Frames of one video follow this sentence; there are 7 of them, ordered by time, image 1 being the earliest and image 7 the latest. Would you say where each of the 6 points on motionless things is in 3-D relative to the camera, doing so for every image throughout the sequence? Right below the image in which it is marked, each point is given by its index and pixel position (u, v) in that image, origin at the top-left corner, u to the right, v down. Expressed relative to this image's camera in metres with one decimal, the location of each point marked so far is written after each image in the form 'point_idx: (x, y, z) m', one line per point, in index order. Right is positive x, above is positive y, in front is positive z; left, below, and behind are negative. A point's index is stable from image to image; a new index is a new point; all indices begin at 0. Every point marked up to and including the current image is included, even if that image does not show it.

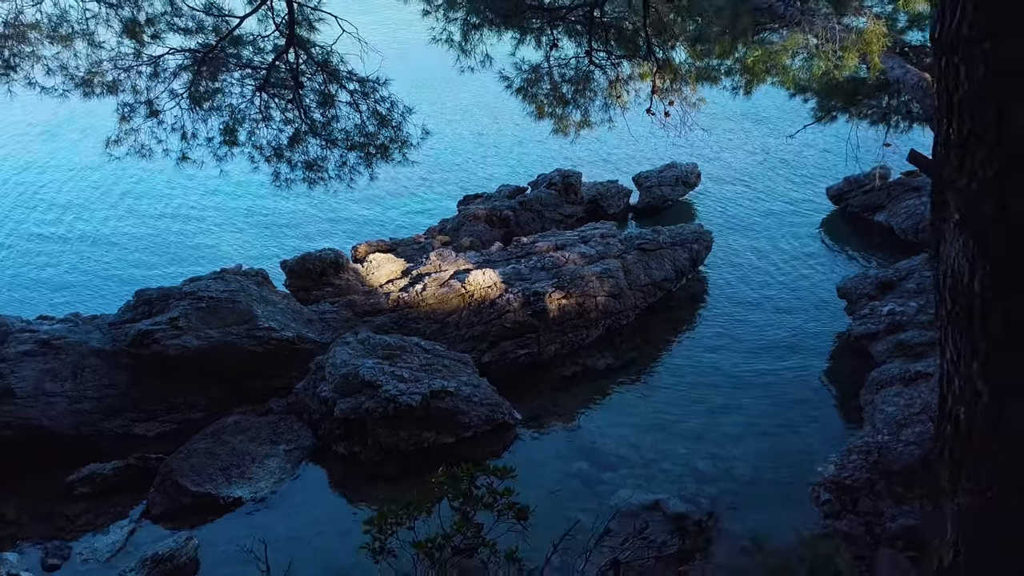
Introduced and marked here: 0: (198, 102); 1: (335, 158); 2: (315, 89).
0: (-1.2, +0.7, +3.4) m
1: (-0.7, +0.5, +3.5) m
2: (-0.7, +0.8, +3.4) m
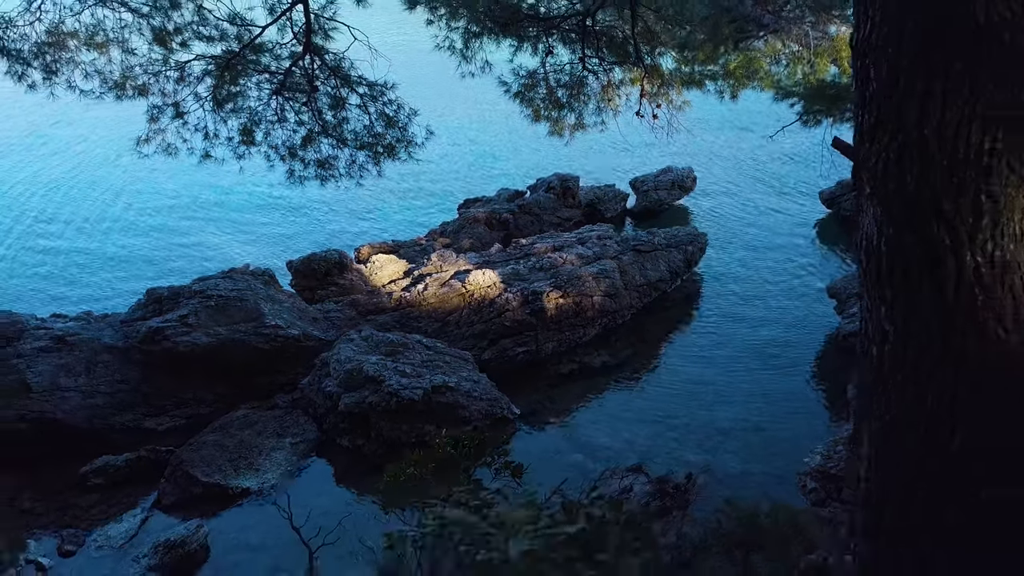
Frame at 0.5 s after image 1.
0: (-1.2, +0.8, +3.6) m
1: (-0.7, +0.6, +3.8) m
2: (-0.7, +0.8, +3.7) m
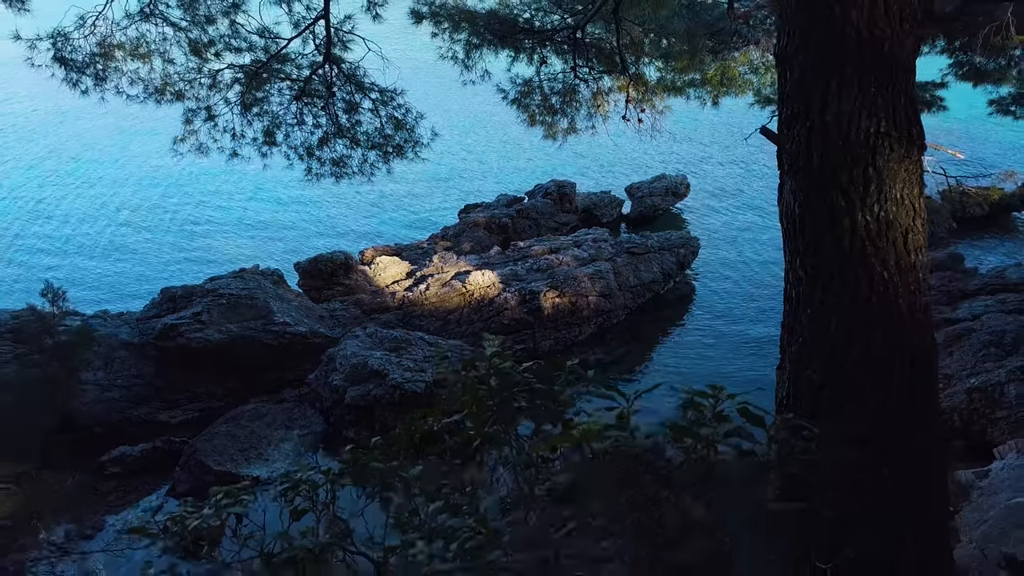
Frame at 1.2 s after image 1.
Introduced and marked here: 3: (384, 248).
0: (-1.2, +0.8, +4.0) m
1: (-0.7, +0.6, +4.1) m
2: (-0.8, +0.9, +4.0) m
3: (-1.3, +0.4, +8.9) m
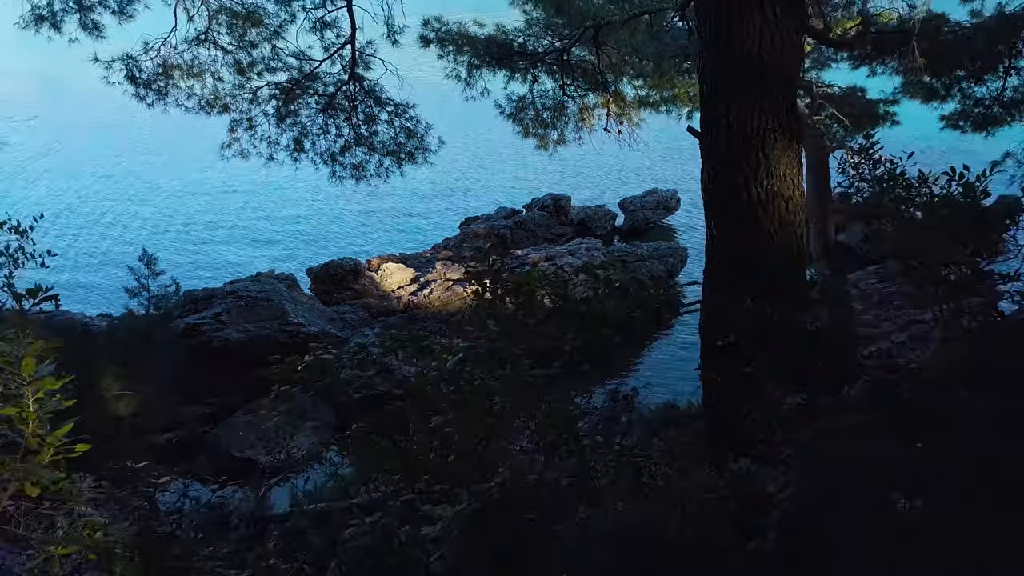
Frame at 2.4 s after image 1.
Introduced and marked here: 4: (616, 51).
0: (-1.2, +0.9, +4.5) m
1: (-0.7, +0.7, +4.7) m
2: (-0.8, +0.9, +4.6) m
3: (-1.3, +0.3, +9.5) m
4: (+0.6, +1.4, +5.0) m
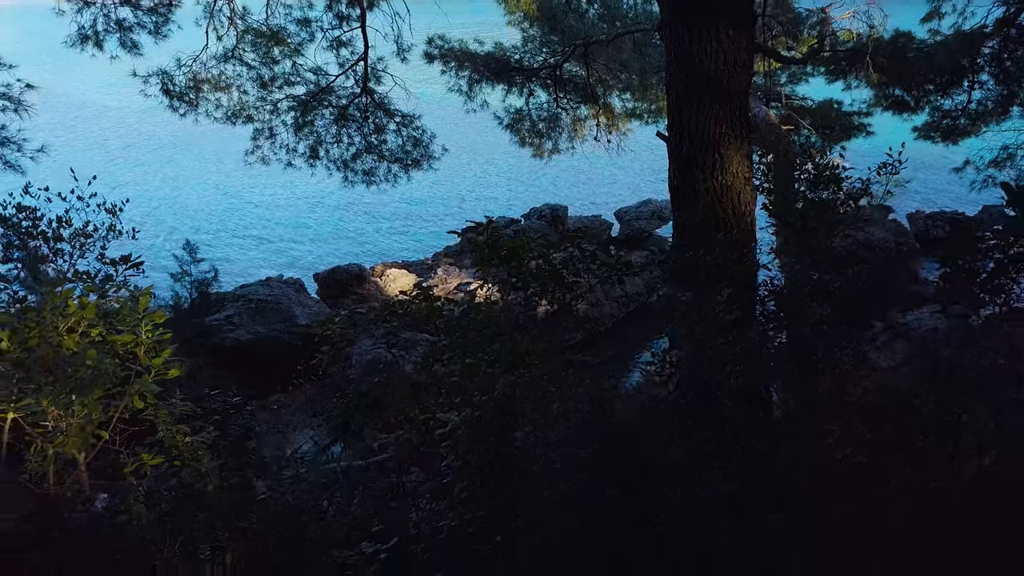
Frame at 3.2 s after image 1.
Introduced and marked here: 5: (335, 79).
0: (-1.2, +0.9, +4.9) m
1: (-0.8, +0.7, +5.1) m
2: (-0.8, +0.9, +5.0) m
3: (-1.3, +0.3, +9.8) m
4: (+0.6, +1.4, +5.4) m
5: (-1.0, +1.2, +4.9) m
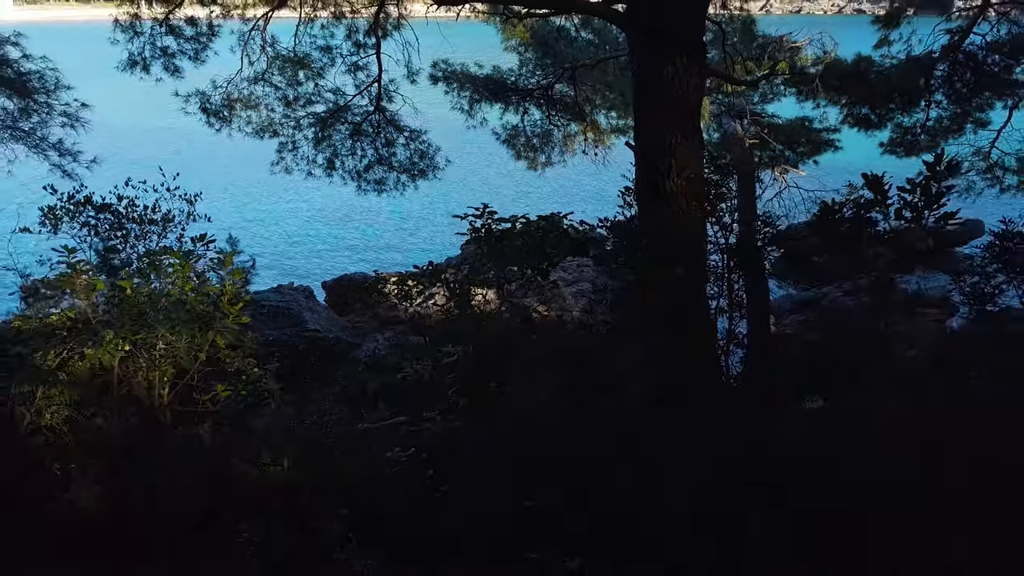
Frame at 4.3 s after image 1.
0: (-1.2, +0.9, +5.5) m
1: (-0.8, +0.7, +5.6) m
2: (-0.8, +1.0, +5.5) m
3: (-1.4, +0.2, +10.4) m
4: (+0.6, +1.4, +6.0) m
5: (-1.0, +1.2, +5.5) m
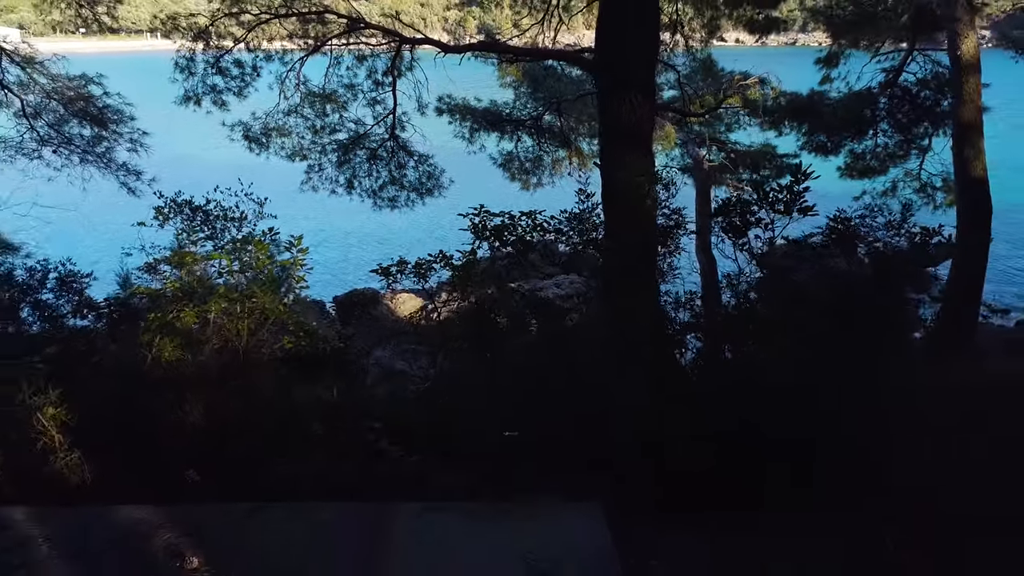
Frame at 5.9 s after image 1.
0: (-1.3, +0.9, +6.3) m
1: (-0.8, +0.7, +6.4) m
2: (-0.9, +0.9, +6.3) m
3: (-1.4, 0.0, +11.1) m
4: (+0.5, +1.3, +6.8) m
5: (-1.1, +1.2, +6.3) m
